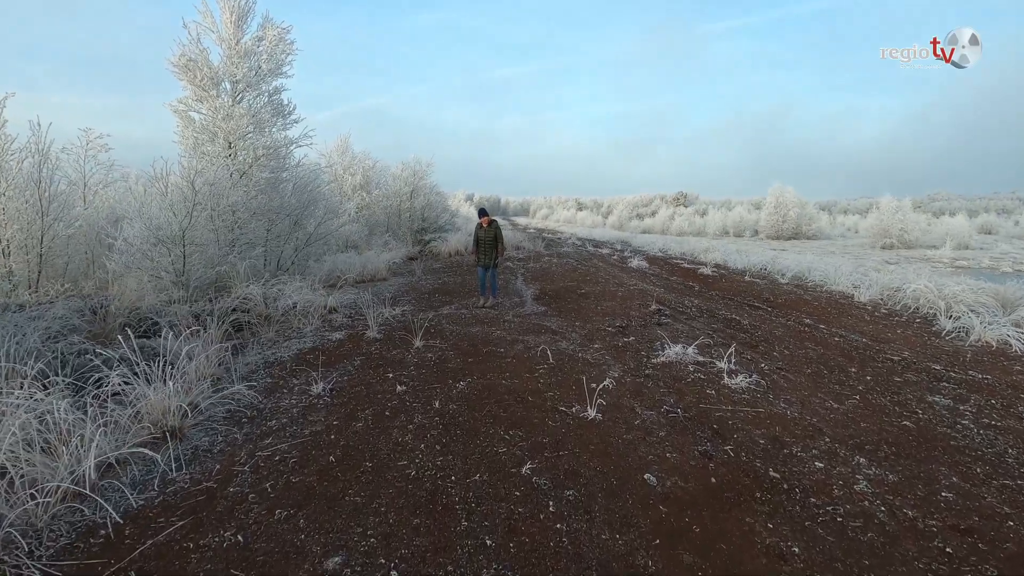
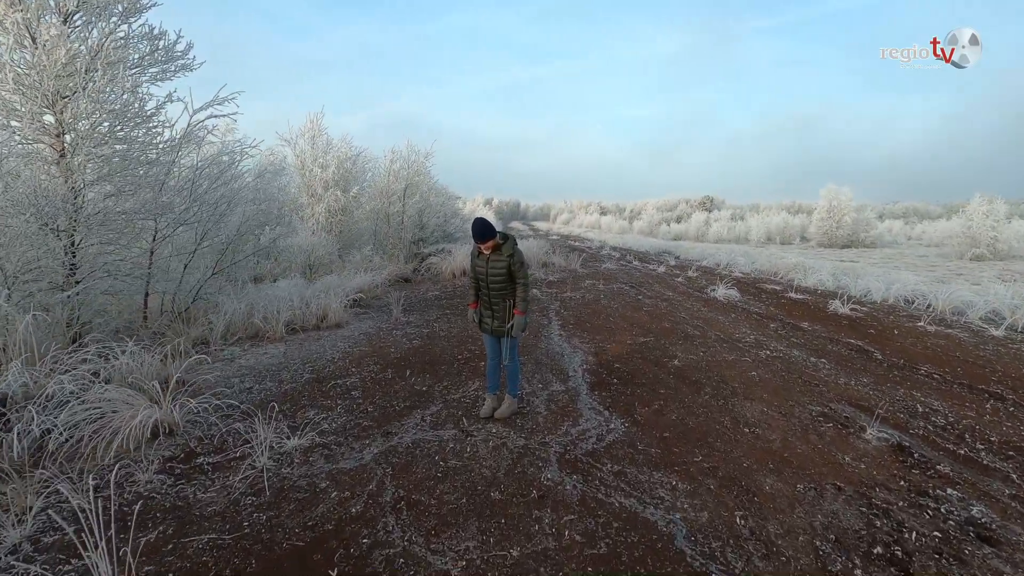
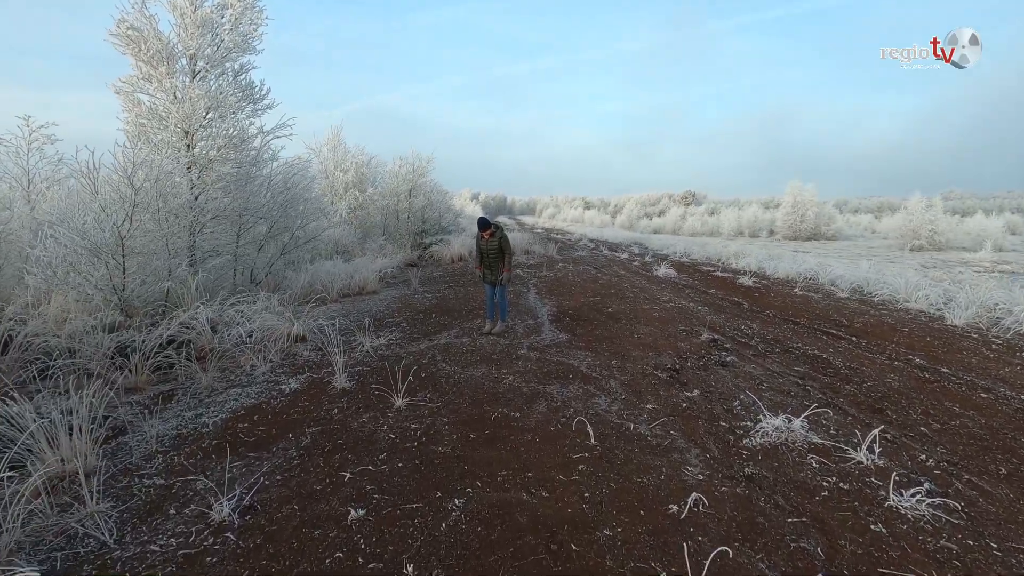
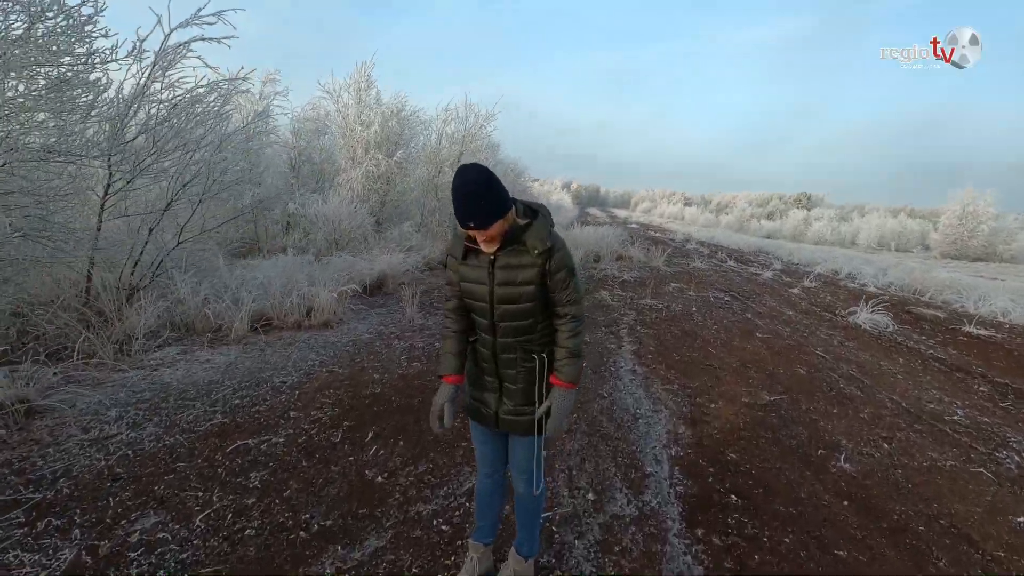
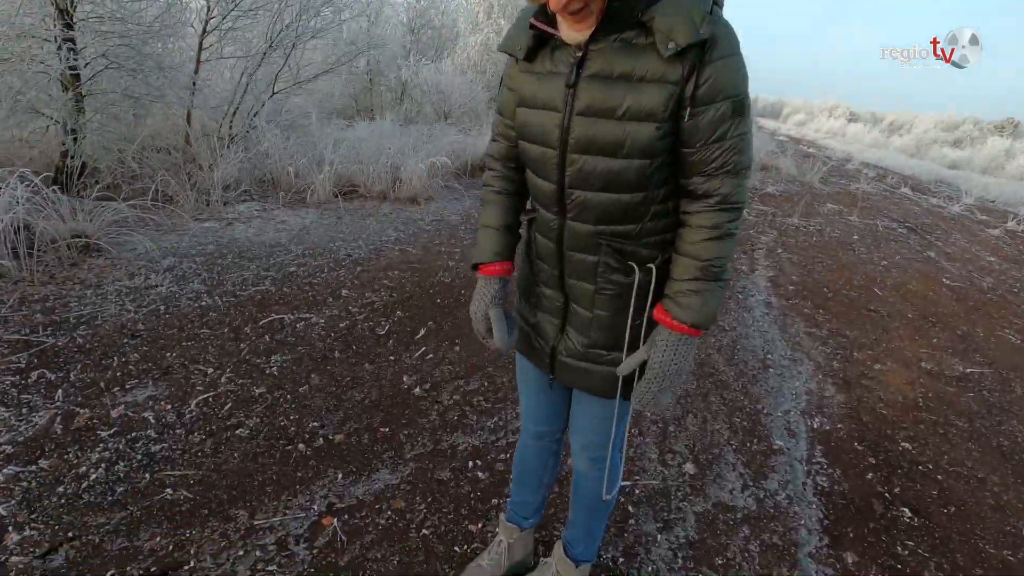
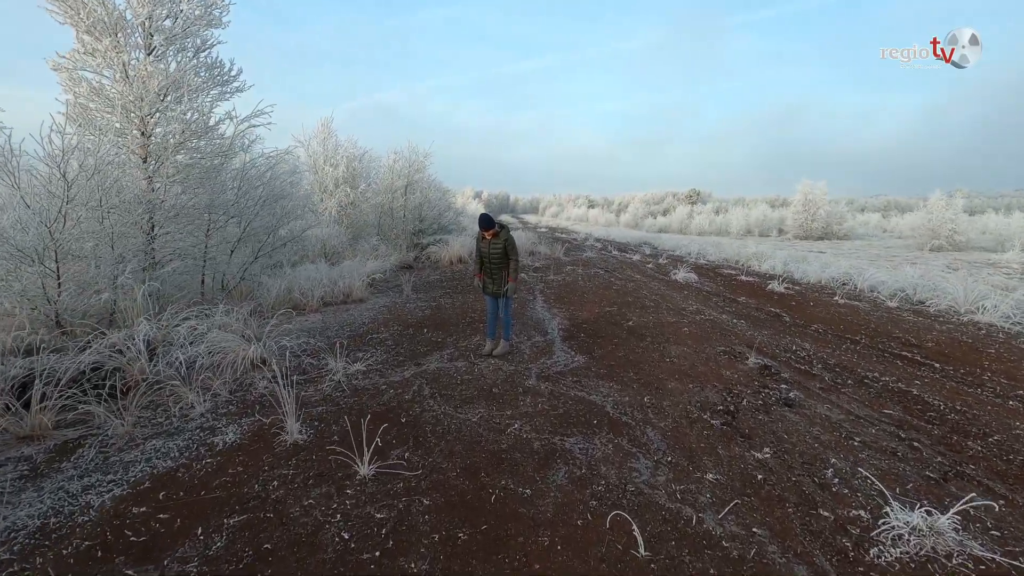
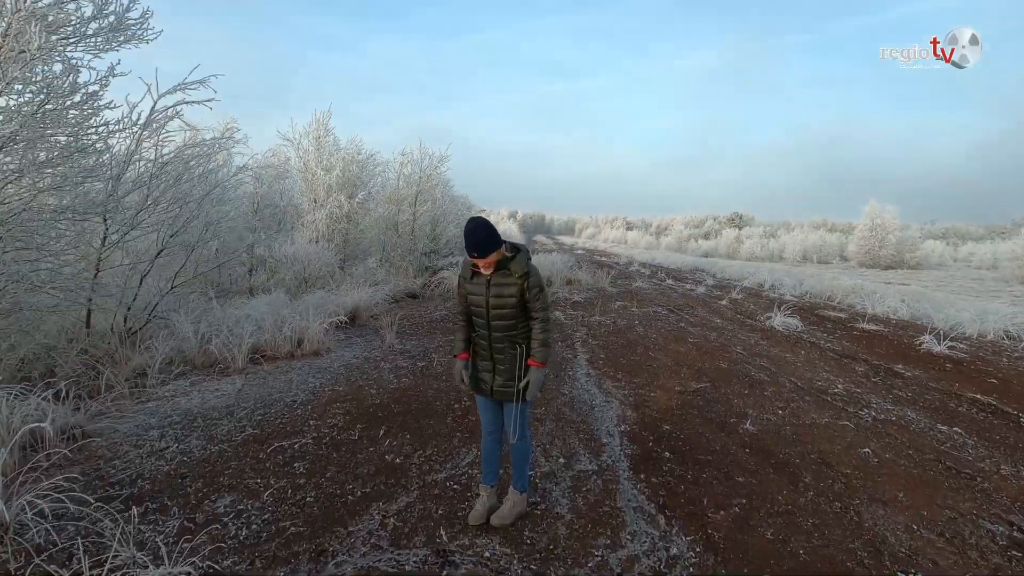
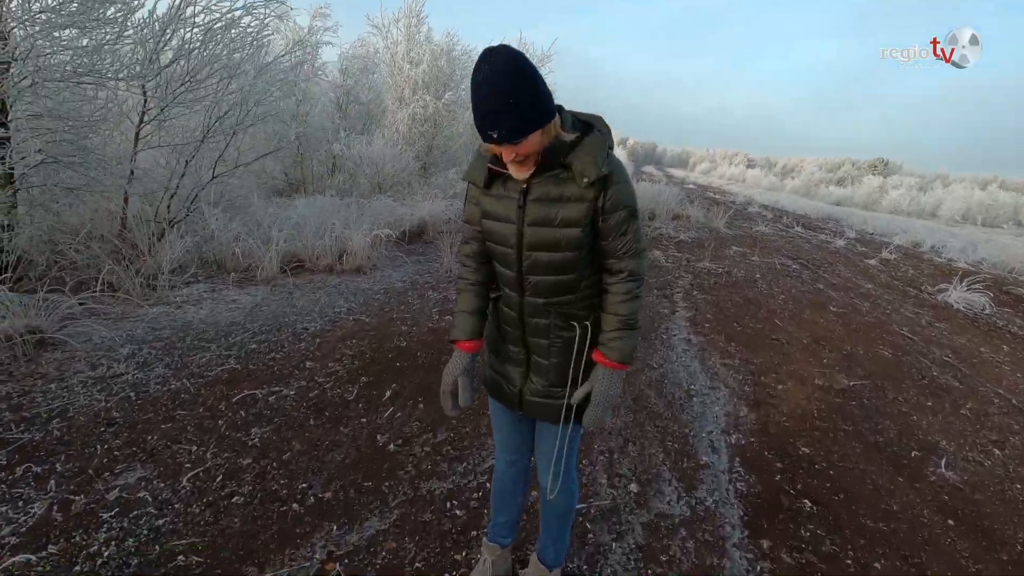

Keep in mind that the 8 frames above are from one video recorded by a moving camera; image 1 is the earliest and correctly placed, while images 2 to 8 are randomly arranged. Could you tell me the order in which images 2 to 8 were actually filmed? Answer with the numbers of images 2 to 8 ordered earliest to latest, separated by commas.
3, 6, 2, 7, 4, 8, 5
